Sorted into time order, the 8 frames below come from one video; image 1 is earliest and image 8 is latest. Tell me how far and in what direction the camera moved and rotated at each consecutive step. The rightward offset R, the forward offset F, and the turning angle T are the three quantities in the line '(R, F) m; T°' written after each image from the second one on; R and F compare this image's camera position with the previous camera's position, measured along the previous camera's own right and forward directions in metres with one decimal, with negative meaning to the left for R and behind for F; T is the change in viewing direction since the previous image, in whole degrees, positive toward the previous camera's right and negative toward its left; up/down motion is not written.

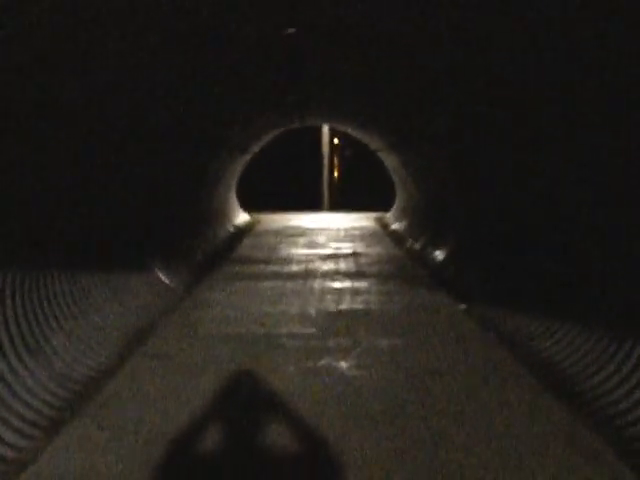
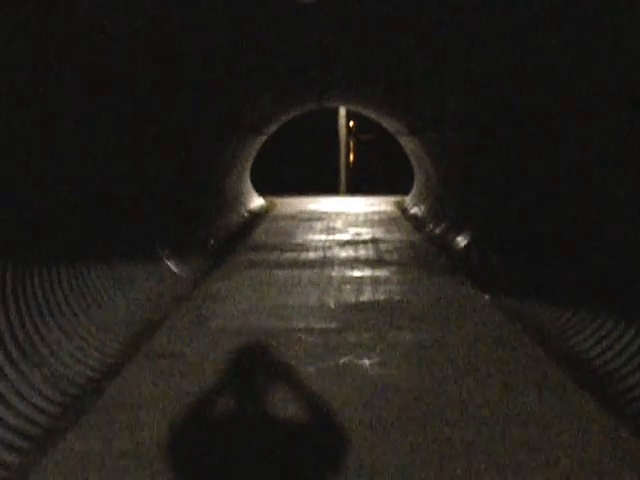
(0.0, +0.3) m; -1°
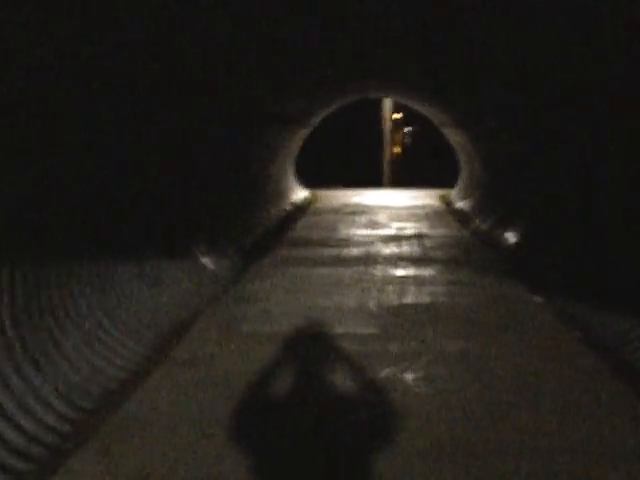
(+0.1, +0.2) m; -2°
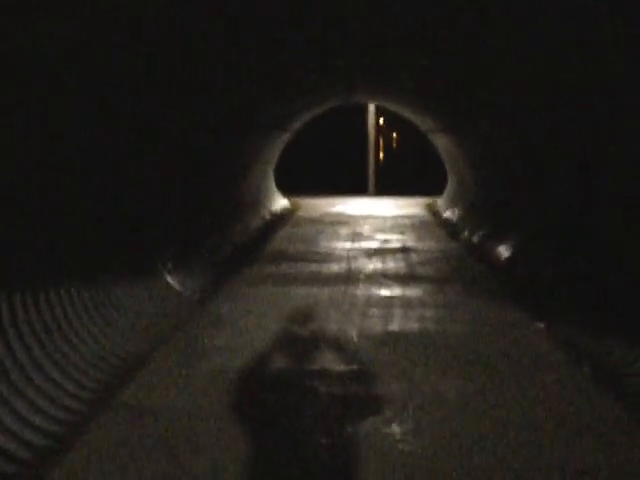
(0.0, +0.8) m; +1°
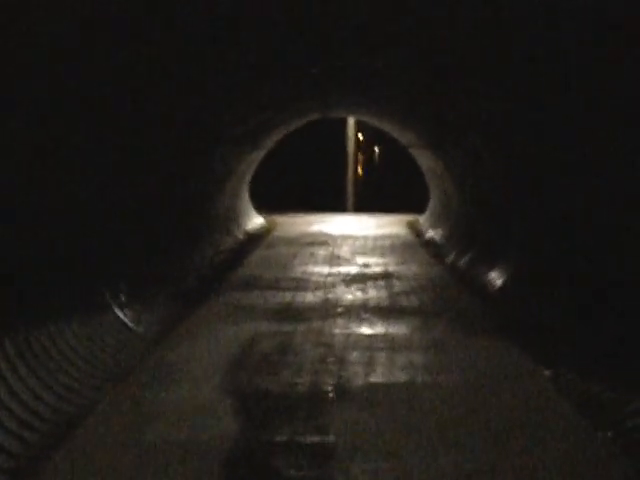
(0.0, +0.9) m; +1°
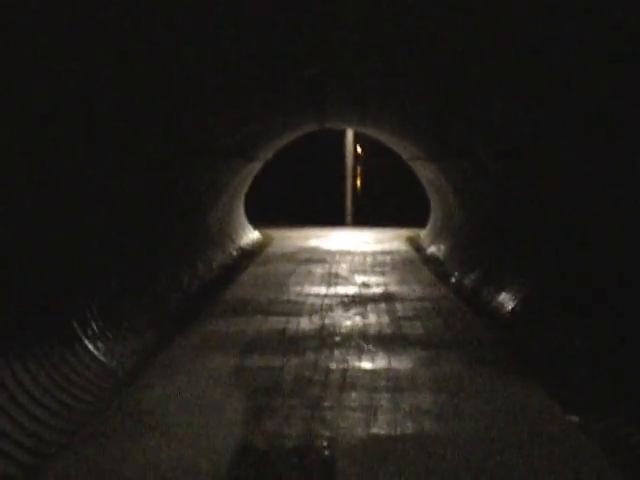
(0.0, +0.7) m; 0°
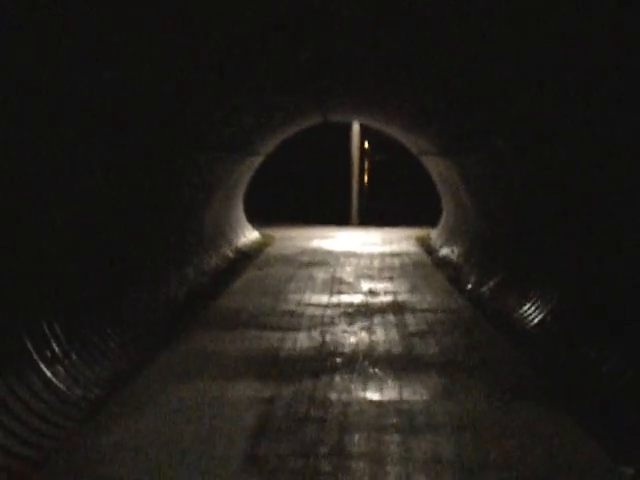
(0.0, +1.0) m; 0°
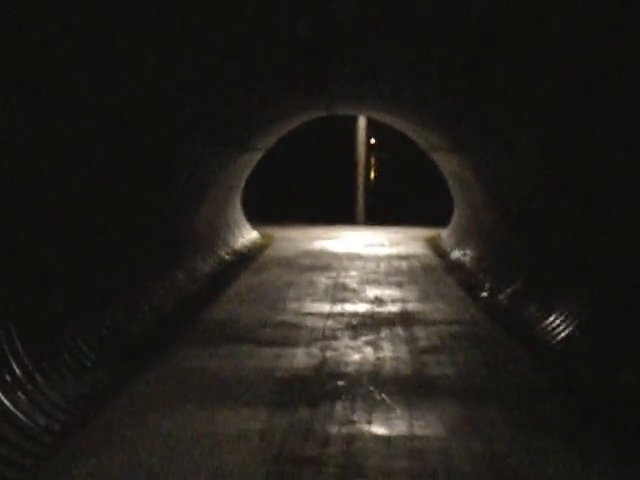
(0.0, +0.8) m; 0°
